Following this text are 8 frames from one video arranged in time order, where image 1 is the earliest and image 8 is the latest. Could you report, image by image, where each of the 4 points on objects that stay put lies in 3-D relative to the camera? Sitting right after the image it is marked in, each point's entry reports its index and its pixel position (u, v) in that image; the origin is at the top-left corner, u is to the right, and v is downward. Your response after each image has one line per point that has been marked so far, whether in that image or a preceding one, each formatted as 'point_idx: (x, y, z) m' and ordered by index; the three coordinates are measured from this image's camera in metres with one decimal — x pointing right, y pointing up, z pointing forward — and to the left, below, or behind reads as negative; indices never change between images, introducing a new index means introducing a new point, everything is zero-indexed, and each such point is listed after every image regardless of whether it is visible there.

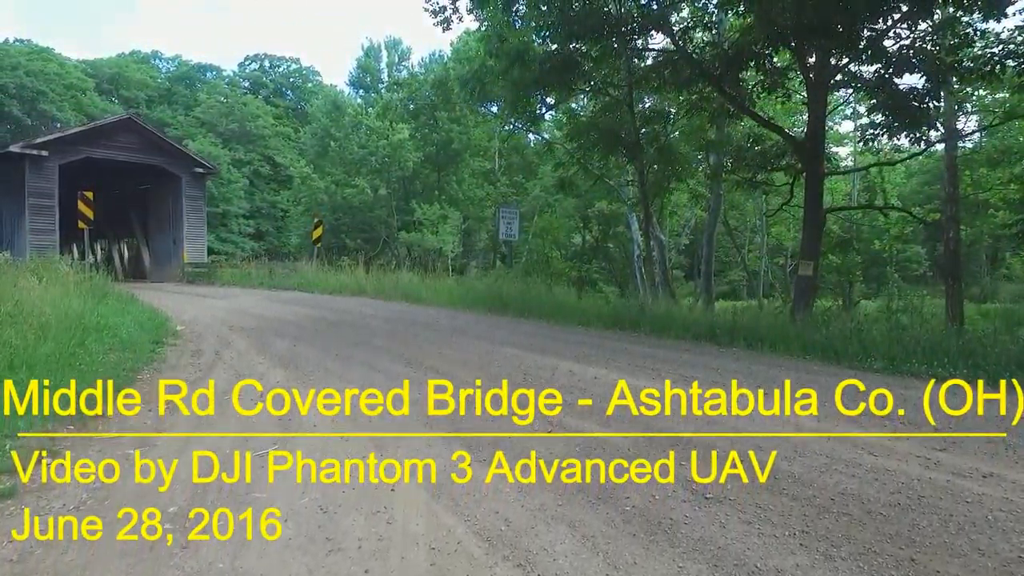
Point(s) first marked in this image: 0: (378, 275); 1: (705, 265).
0: (-3.6, +0.3, +17.4) m
1: (+5.2, +0.5, +16.7) m
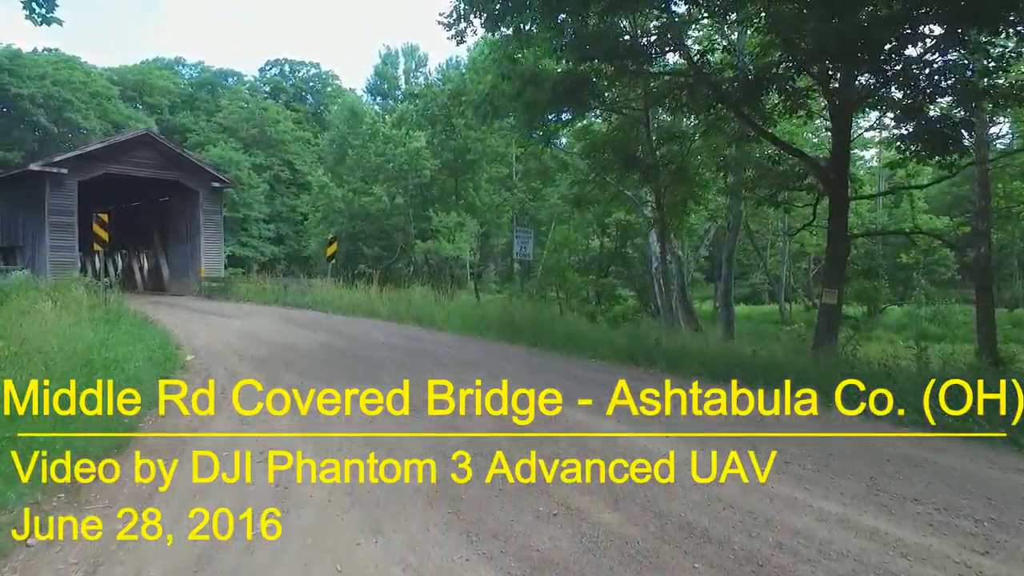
0: (-3.2, -0.2, +17.2) m
1: (+5.5, 0.0, +16.3) m
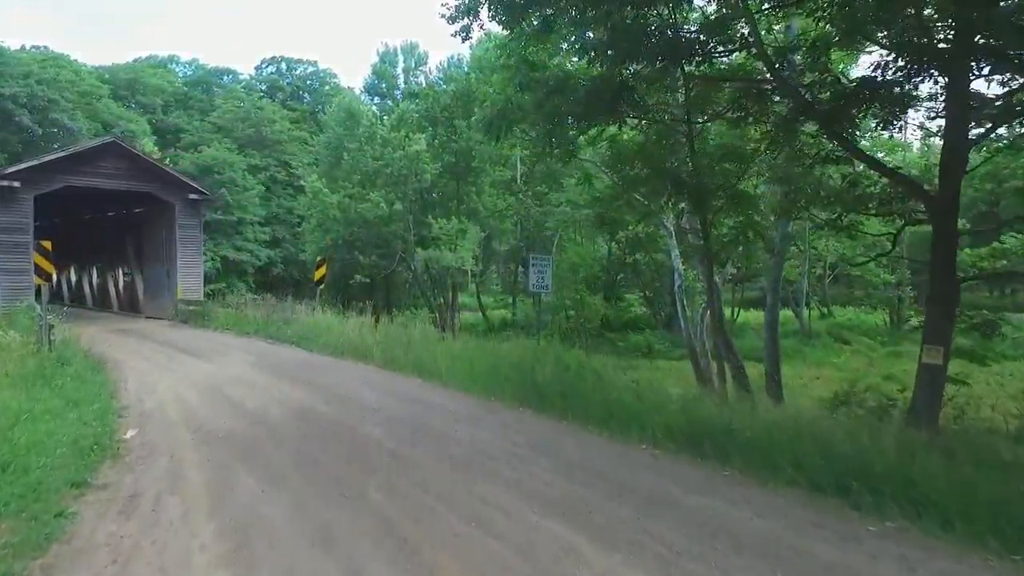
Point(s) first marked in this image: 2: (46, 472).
0: (-2.9, -1.0, +15.0) m
1: (+5.9, -0.8, +14.1) m
2: (-5.1, -2.0, +6.7) m
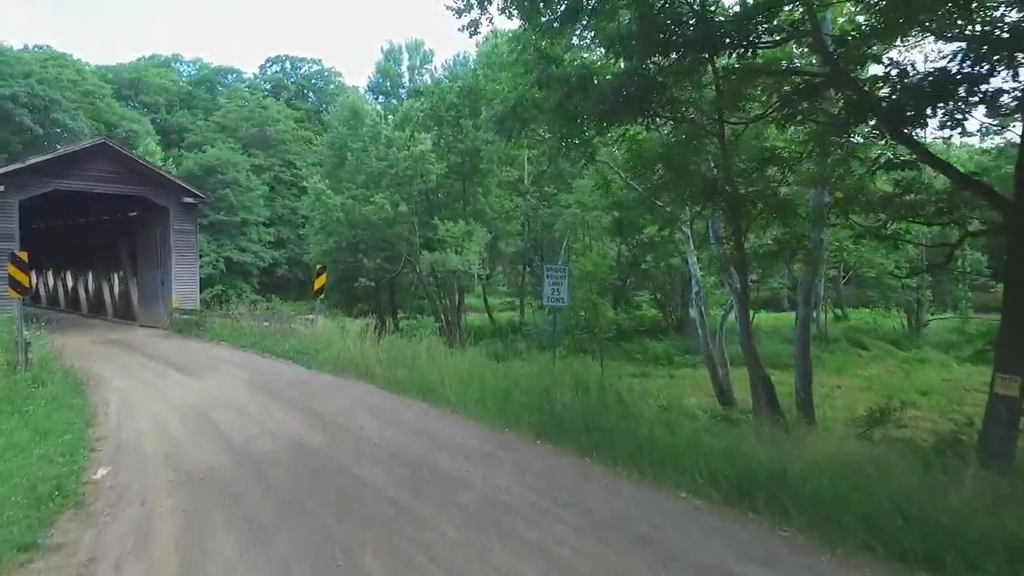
0: (-2.6, -1.2, +14.1) m
1: (+6.1, -1.0, +13.0) m
2: (-4.9, -2.3, +5.8) m
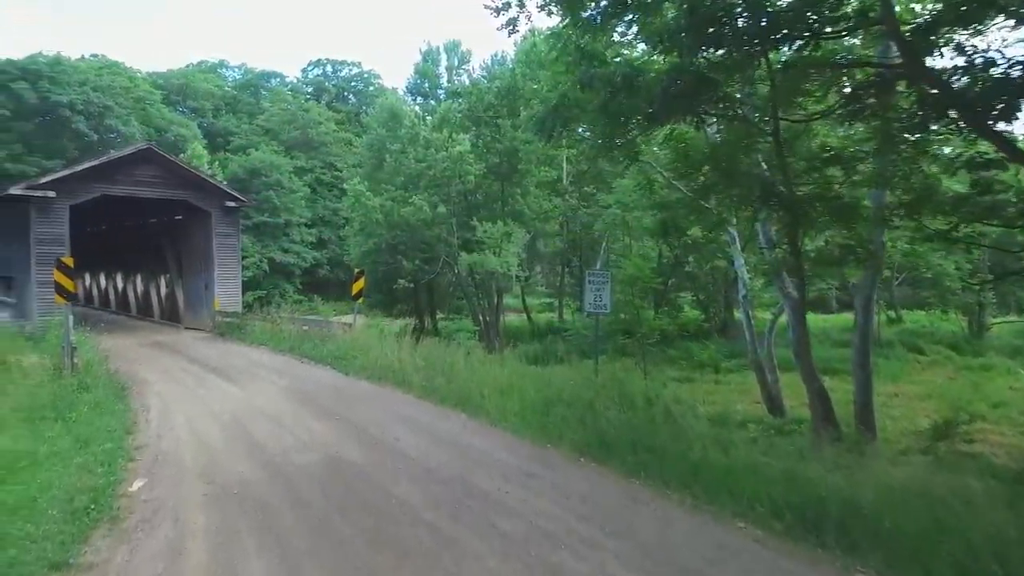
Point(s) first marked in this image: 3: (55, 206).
0: (-1.7, -1.3, +13.8) m
1: (+6.9, -1.2, +12.3) m
2: (-4.5, -2.4, +5.7) m
3: (-13.3, +2.4, +18.1) m
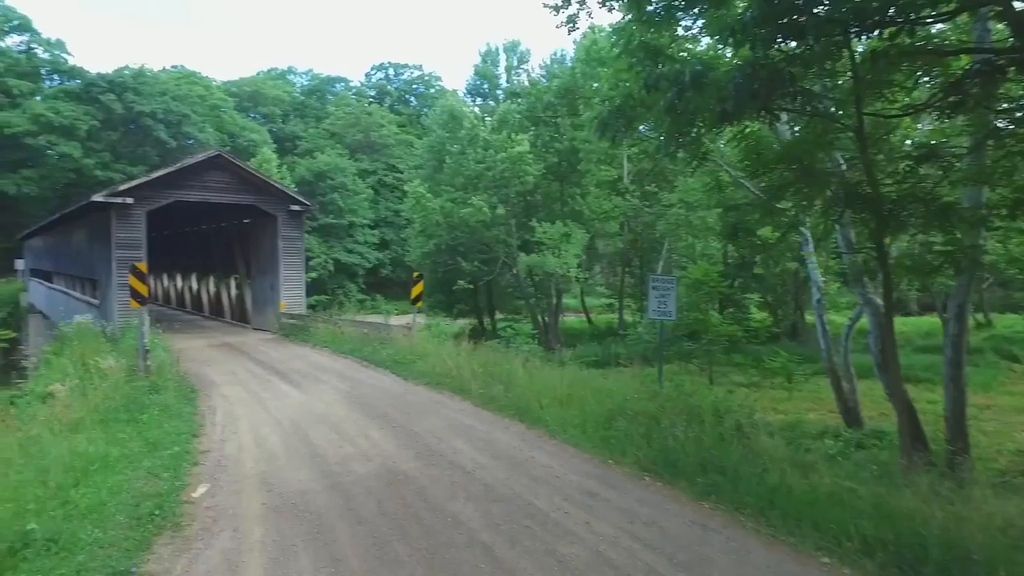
0: (-0.4, -1.4, +13.6) m
1: (+8.0, -1.3, +11.2) m
2: (-3.9, -2.5, +5.8) m
3: (-11.5, +2.3, +19.0) m
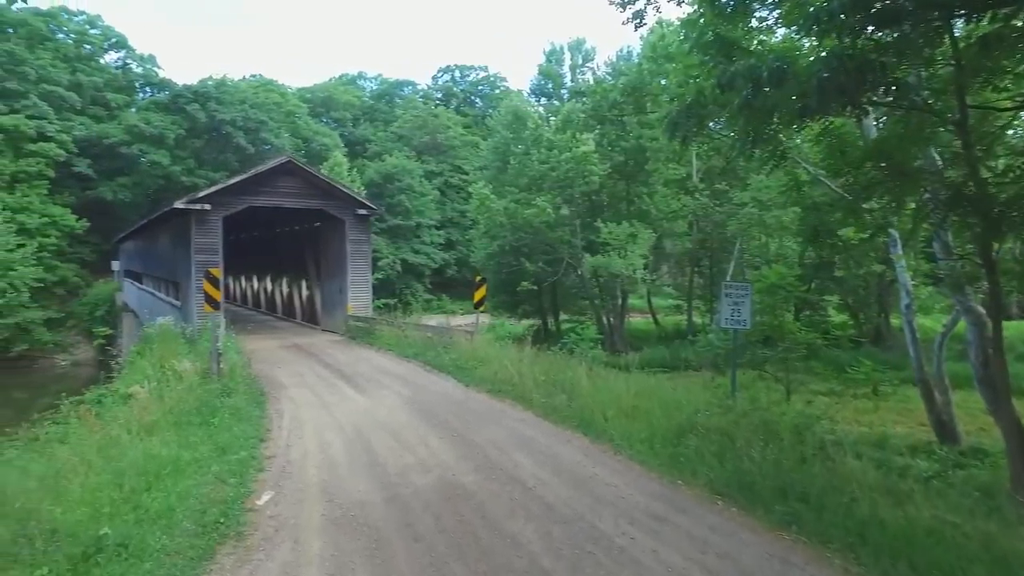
0: (+0.9, -1.5, +13.3) m
1: (+9.1, -1.4, +10.1) m
2: (-3.4, -2.6, +5.9) m
3: (-9.5, +2.2, +19.8) m
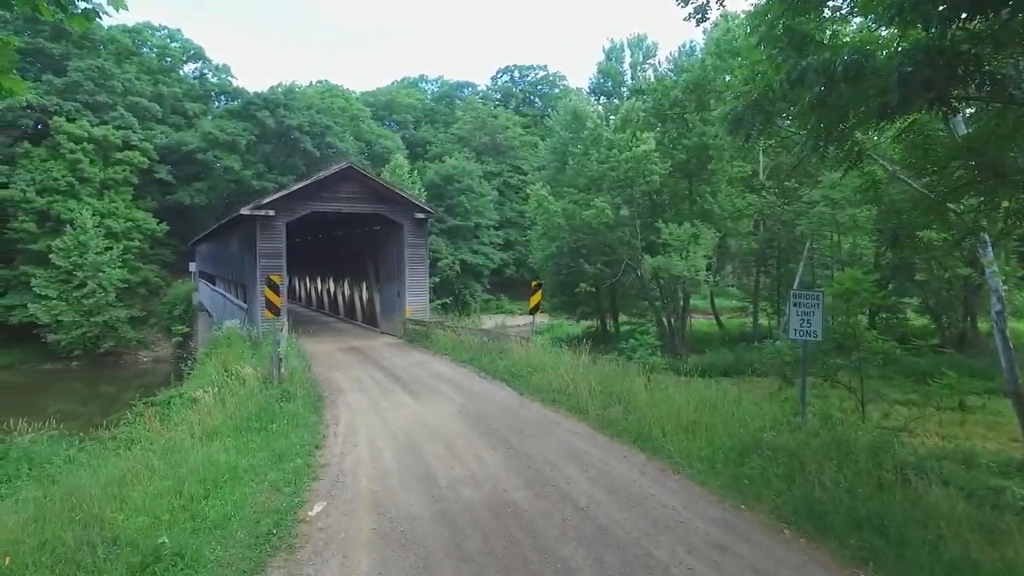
0: (+2.1, -1.7, +12.9) m
1: (+9.9, -1.6, +8.9) m
2: (-2.9, -2.8, +6.0) m
3: (-7.7, +2.1, +20.4) m
